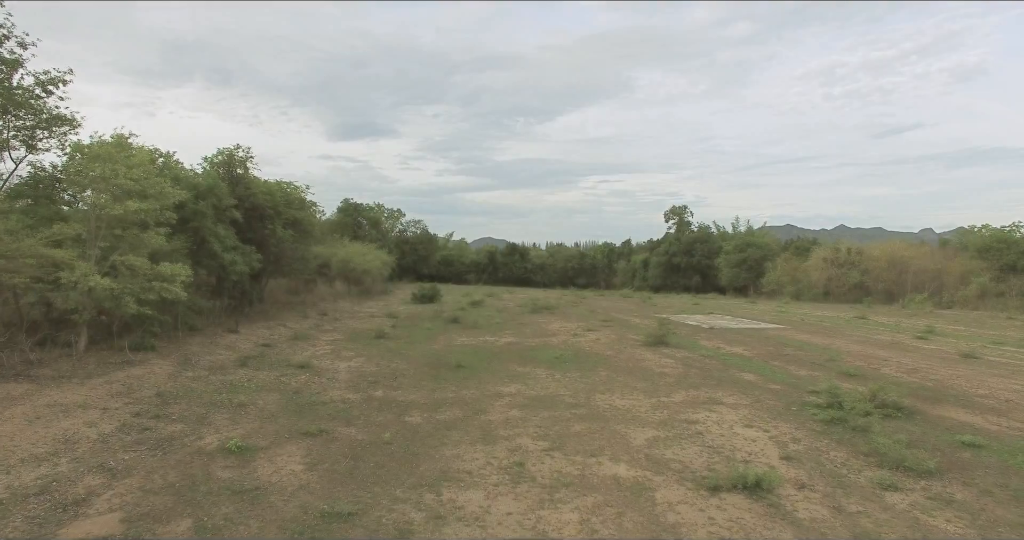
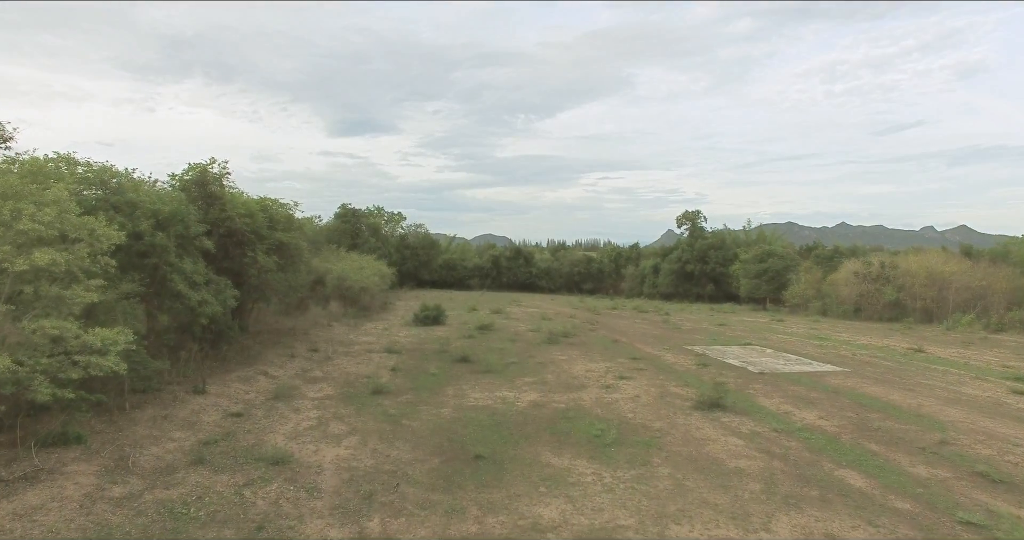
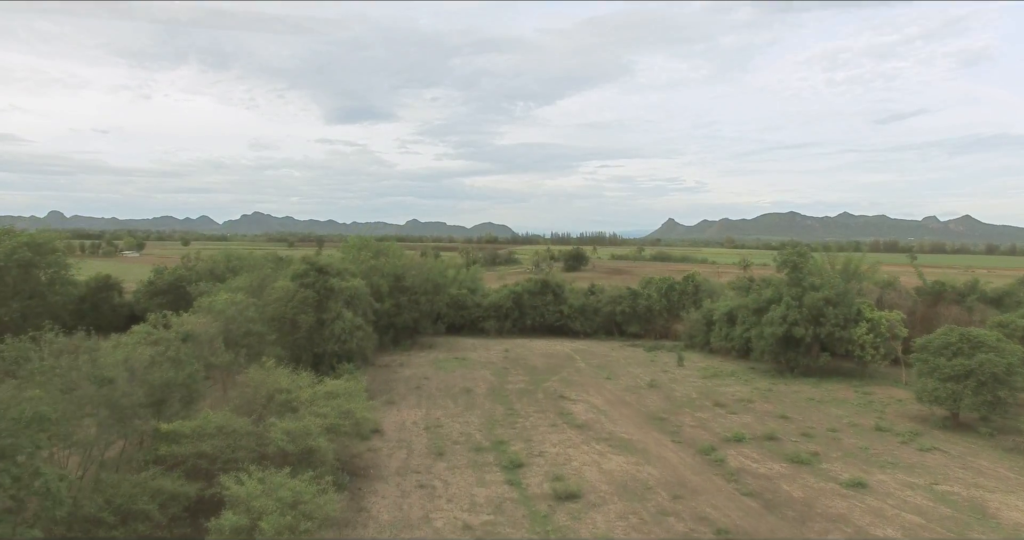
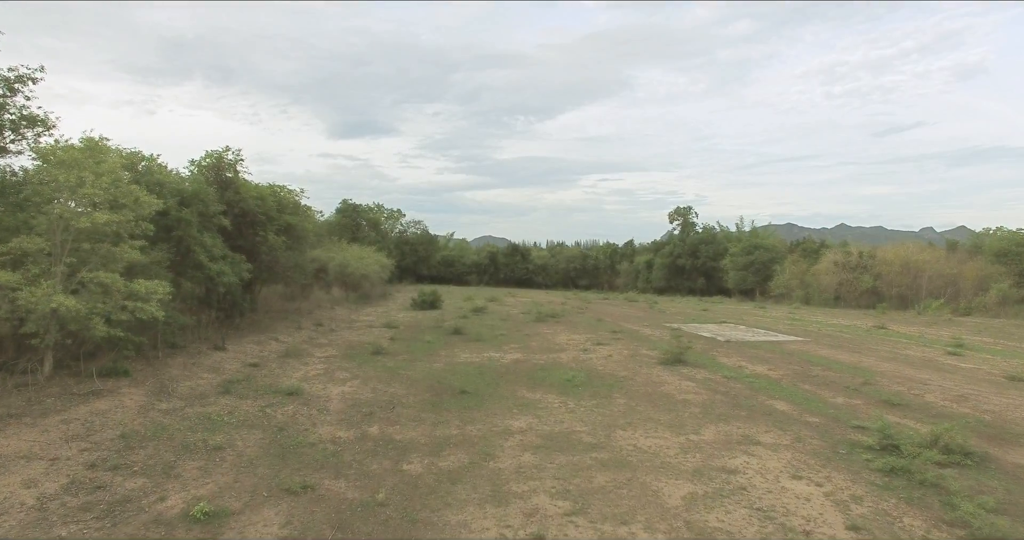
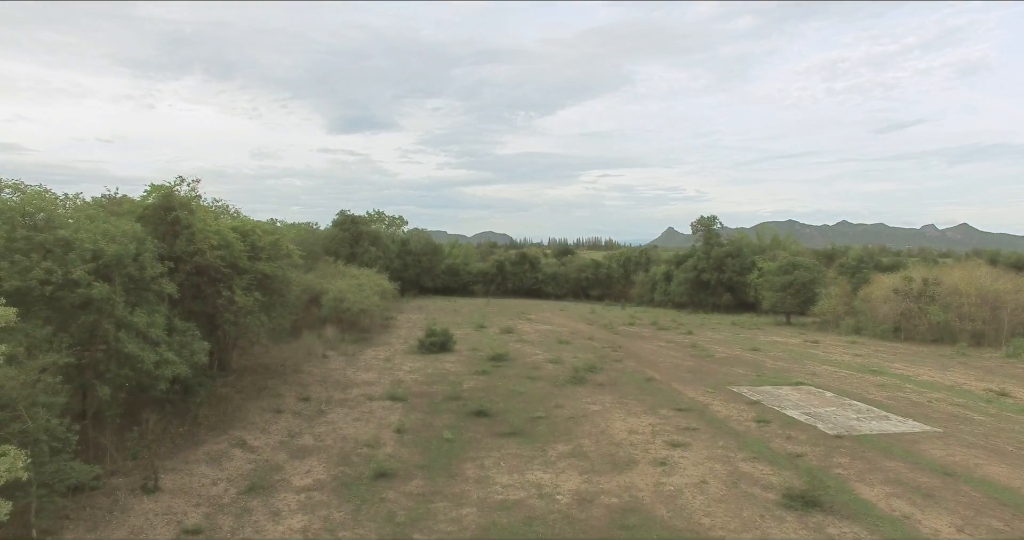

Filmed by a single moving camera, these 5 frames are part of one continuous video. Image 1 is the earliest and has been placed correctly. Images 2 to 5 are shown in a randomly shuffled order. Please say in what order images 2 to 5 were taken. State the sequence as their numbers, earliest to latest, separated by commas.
4, 2, 5, 3
